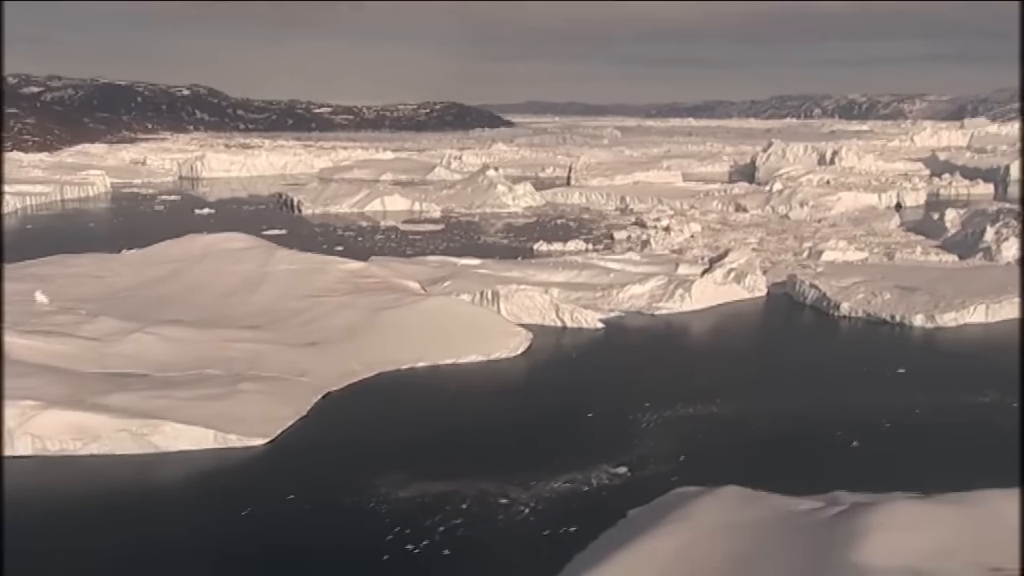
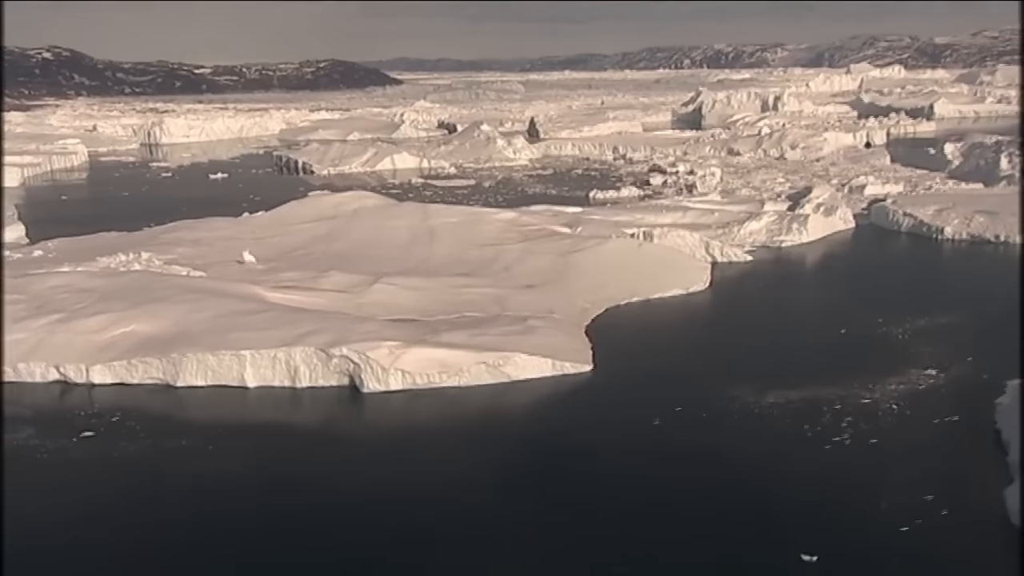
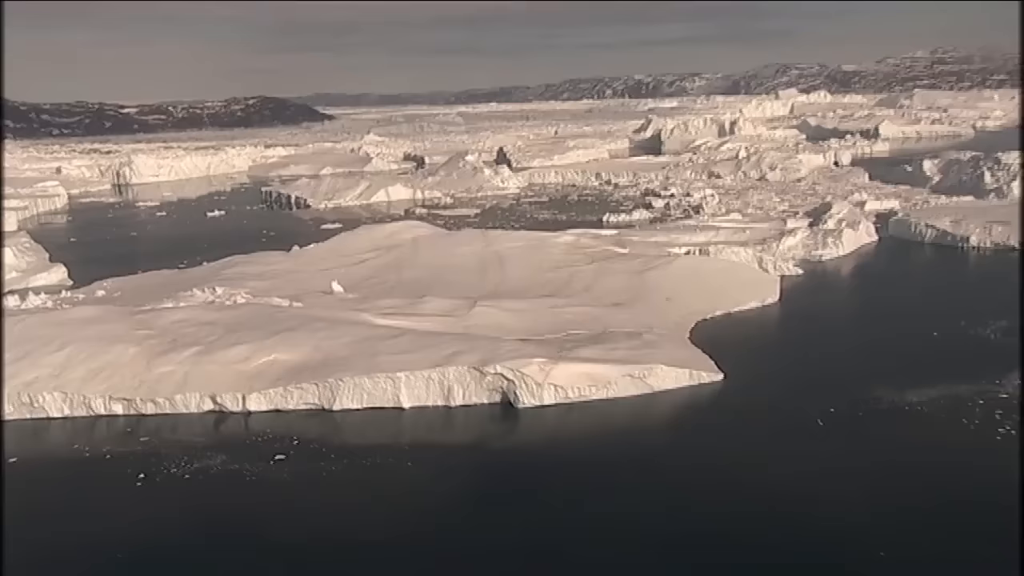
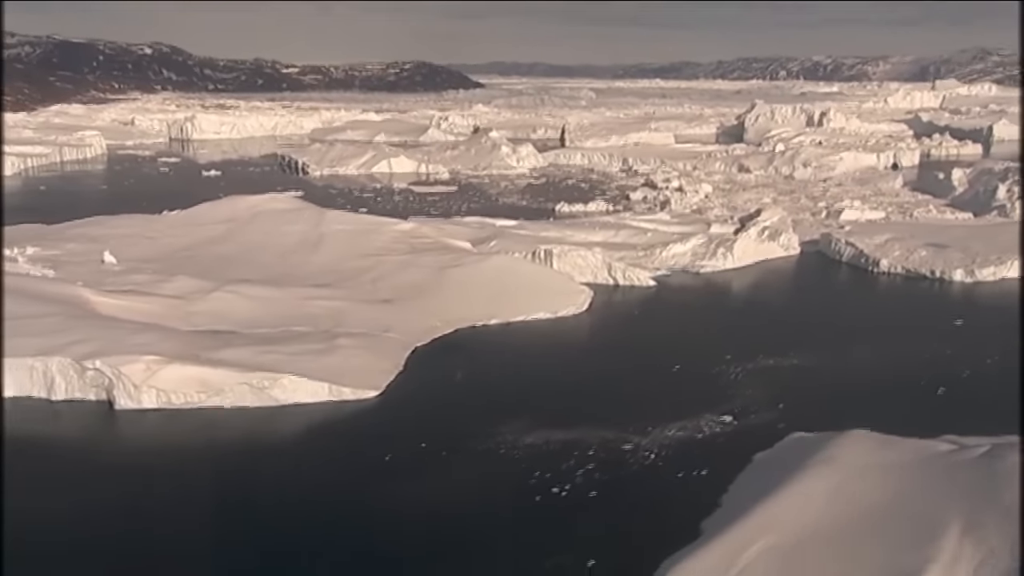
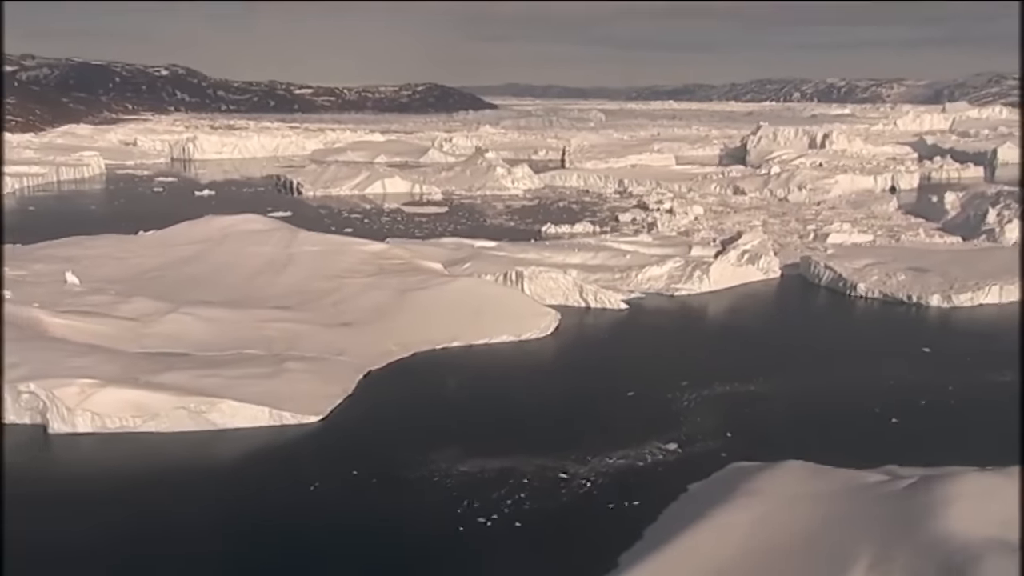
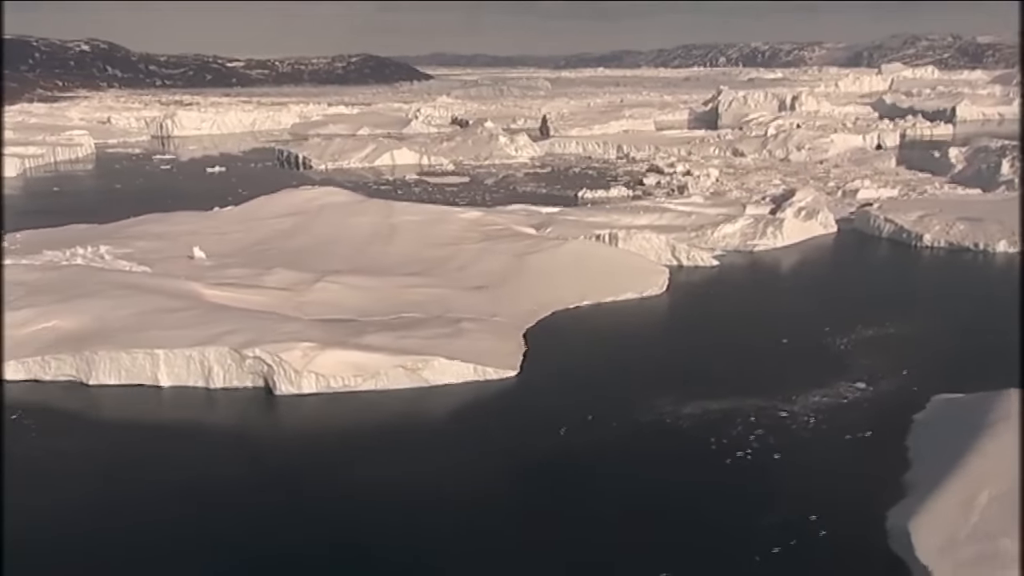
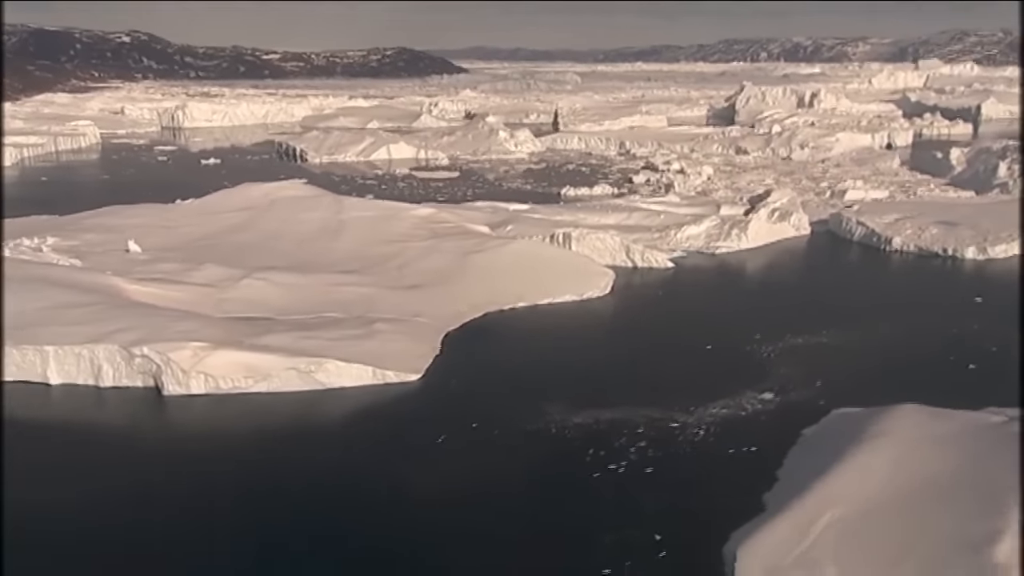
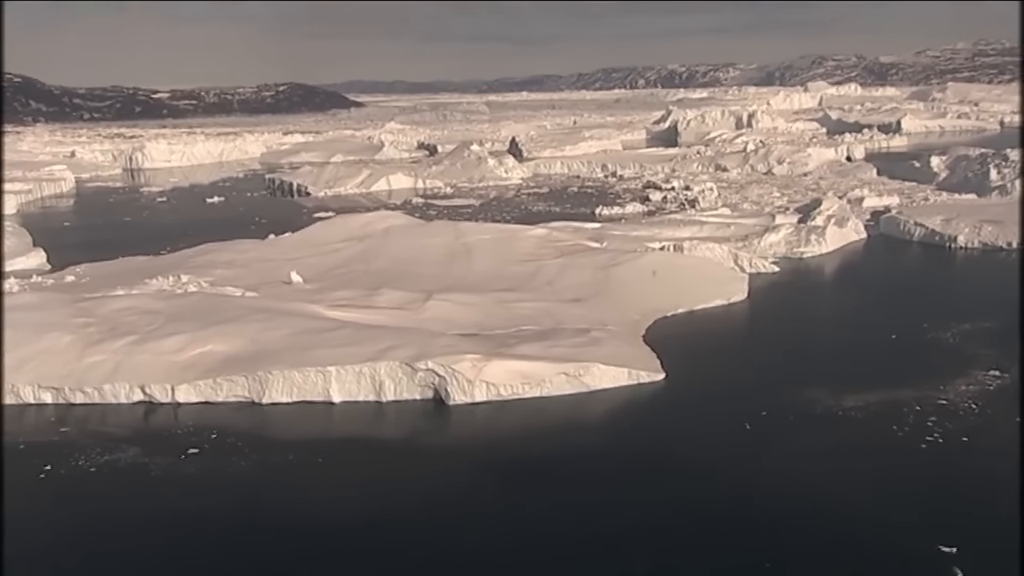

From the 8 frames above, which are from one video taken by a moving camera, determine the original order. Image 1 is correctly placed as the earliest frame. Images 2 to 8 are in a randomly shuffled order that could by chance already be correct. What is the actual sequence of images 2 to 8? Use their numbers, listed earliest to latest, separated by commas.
5, 4, 7, 6, 2, 8, 3
